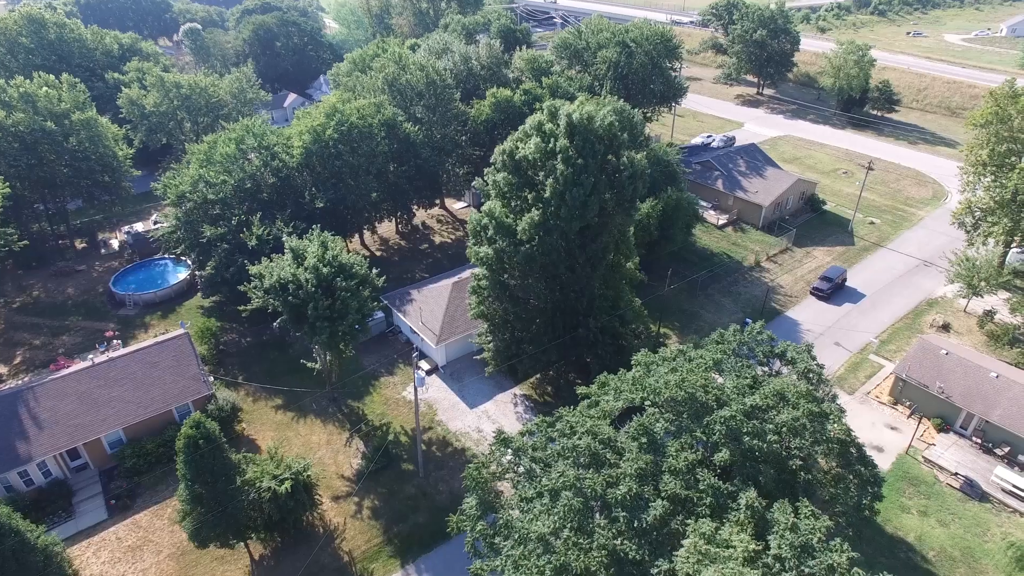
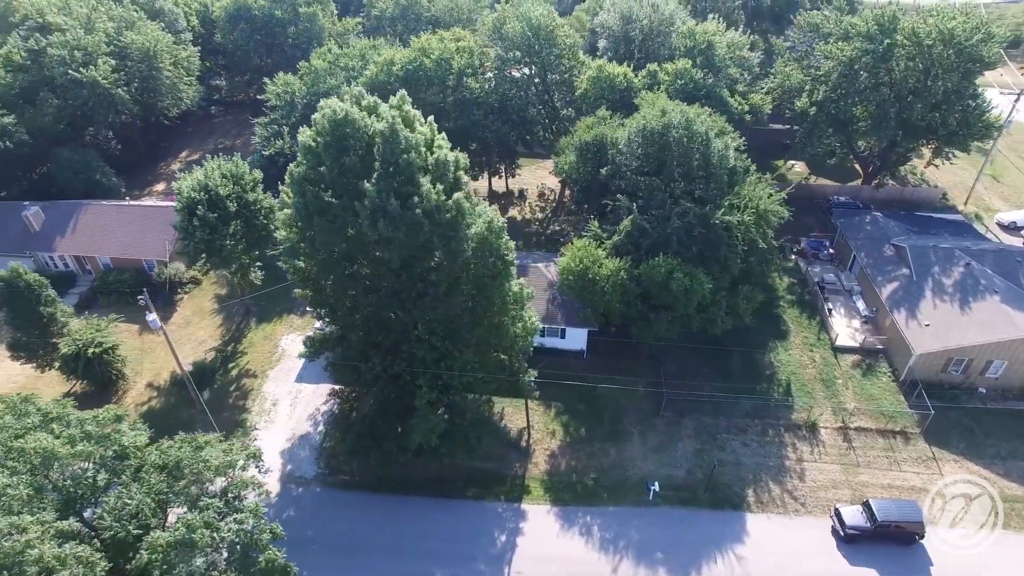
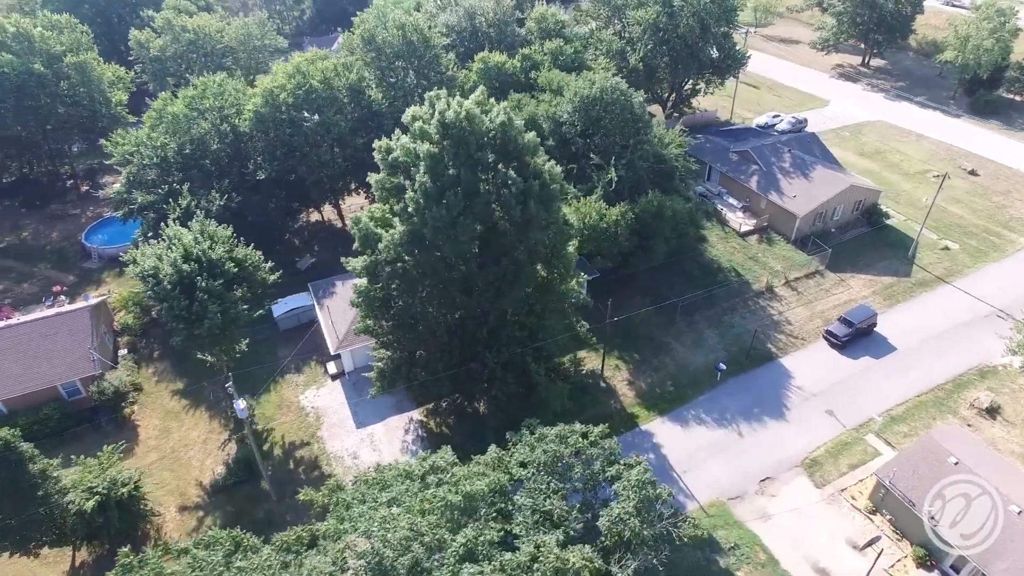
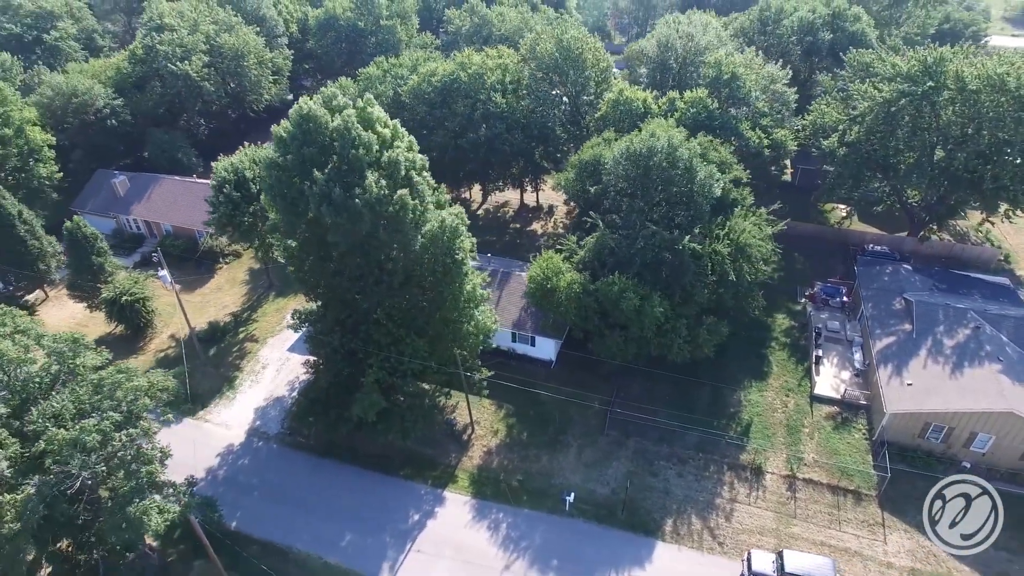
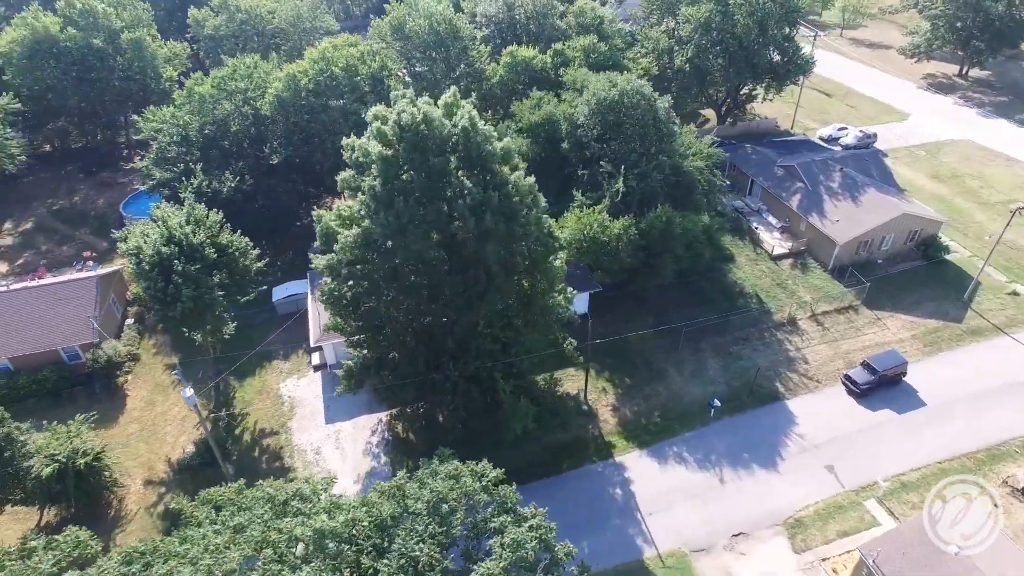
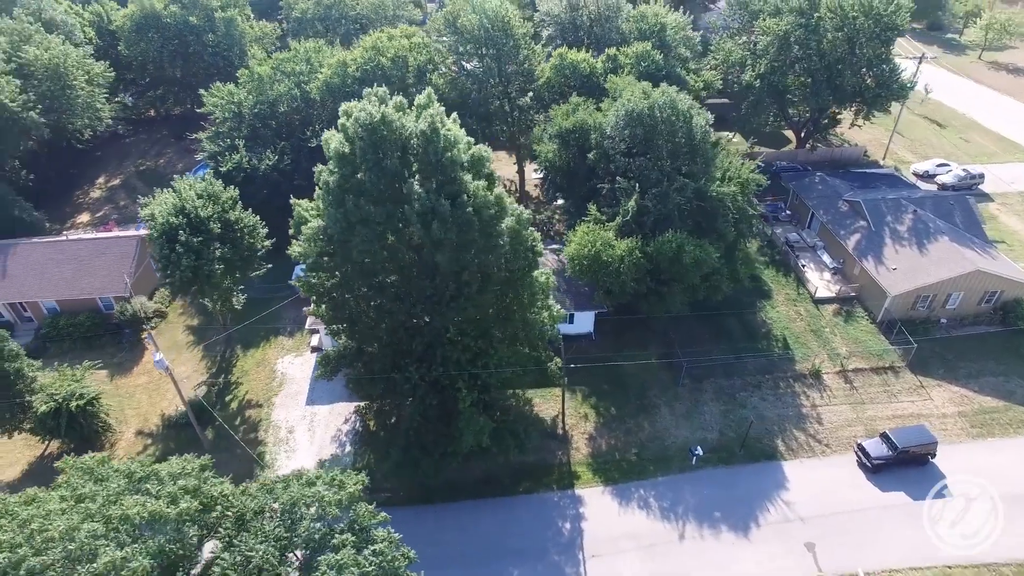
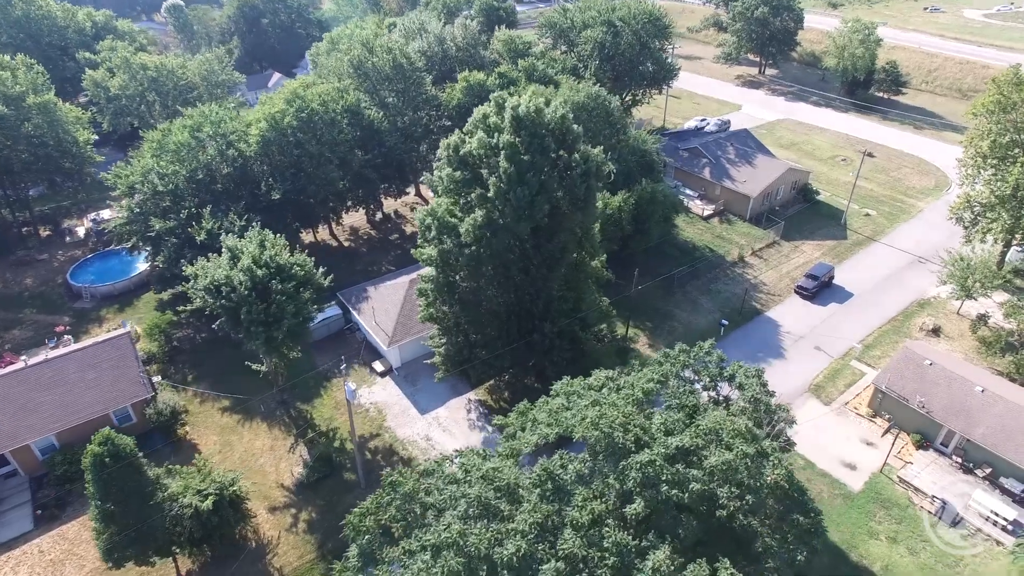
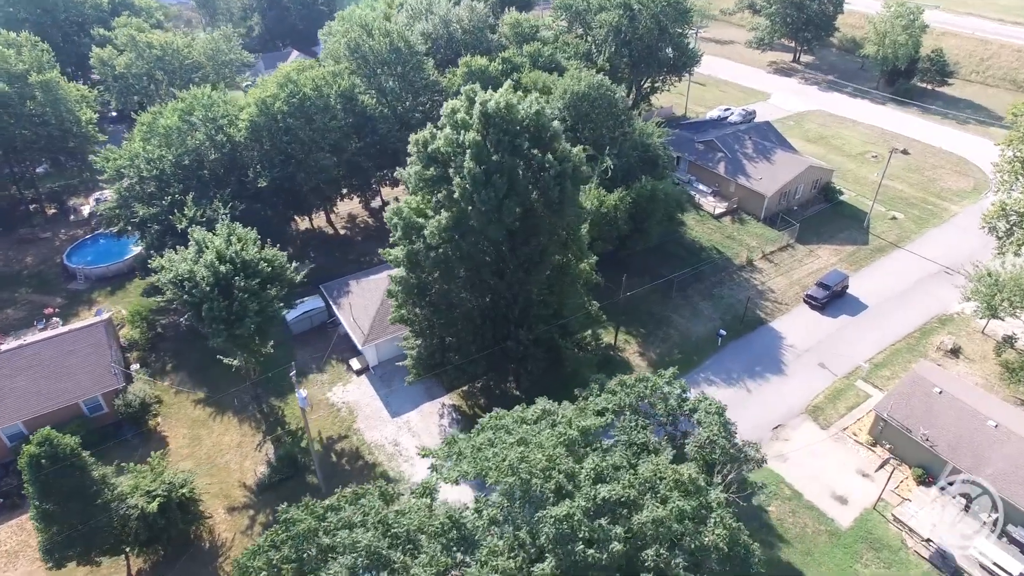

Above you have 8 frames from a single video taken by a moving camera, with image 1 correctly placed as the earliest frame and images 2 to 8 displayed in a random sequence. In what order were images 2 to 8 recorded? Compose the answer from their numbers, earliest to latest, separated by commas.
7, 8, 3, 5, 6, 2, 4
